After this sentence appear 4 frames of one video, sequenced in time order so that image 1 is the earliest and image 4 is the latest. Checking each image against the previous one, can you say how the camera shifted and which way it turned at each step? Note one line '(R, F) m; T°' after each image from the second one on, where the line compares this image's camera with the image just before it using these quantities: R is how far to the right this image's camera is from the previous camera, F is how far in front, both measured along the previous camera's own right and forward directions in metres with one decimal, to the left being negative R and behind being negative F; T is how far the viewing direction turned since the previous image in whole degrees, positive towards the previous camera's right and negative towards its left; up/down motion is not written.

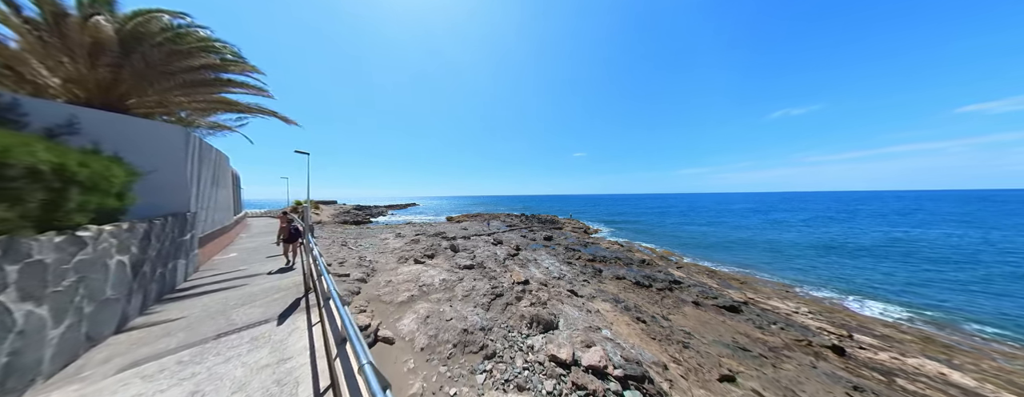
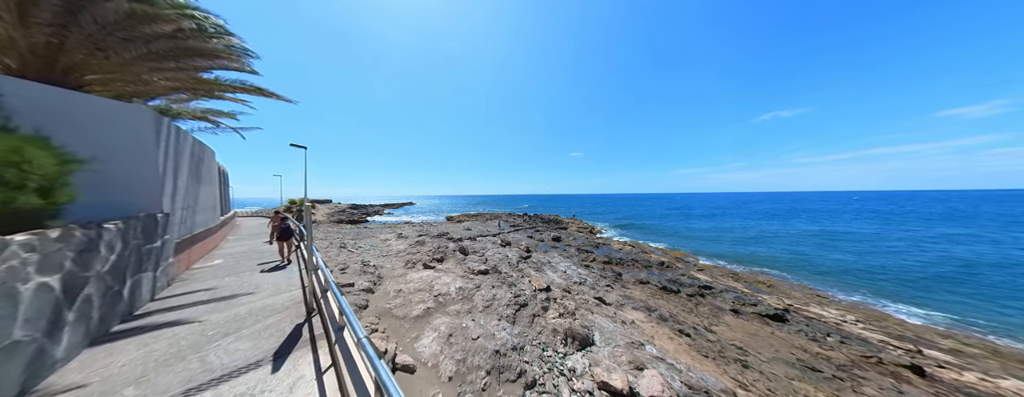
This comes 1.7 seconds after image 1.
(-1.1, +0.9) m; +1°
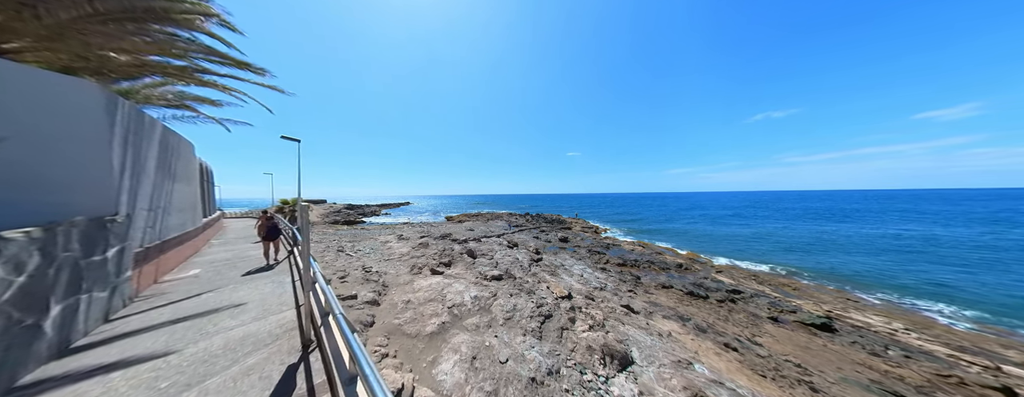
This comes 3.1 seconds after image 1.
(-0.9, +0.8) m; +1°
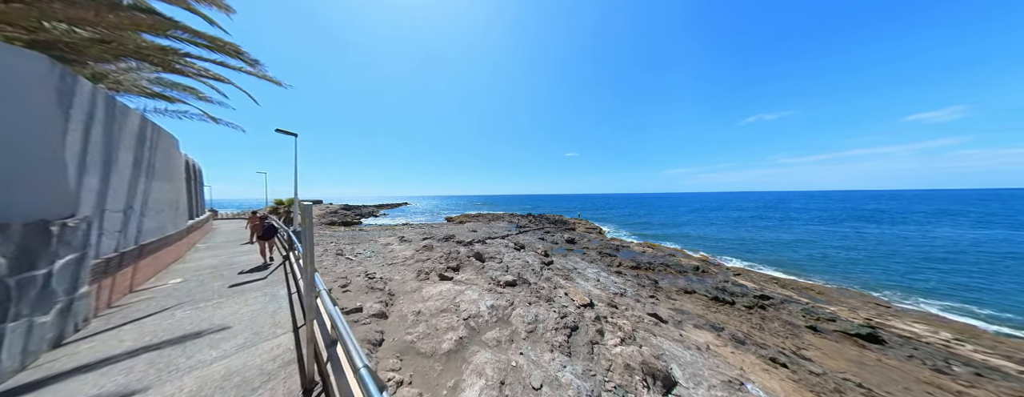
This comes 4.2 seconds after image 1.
(-0.8, +0.7) m; +1°
